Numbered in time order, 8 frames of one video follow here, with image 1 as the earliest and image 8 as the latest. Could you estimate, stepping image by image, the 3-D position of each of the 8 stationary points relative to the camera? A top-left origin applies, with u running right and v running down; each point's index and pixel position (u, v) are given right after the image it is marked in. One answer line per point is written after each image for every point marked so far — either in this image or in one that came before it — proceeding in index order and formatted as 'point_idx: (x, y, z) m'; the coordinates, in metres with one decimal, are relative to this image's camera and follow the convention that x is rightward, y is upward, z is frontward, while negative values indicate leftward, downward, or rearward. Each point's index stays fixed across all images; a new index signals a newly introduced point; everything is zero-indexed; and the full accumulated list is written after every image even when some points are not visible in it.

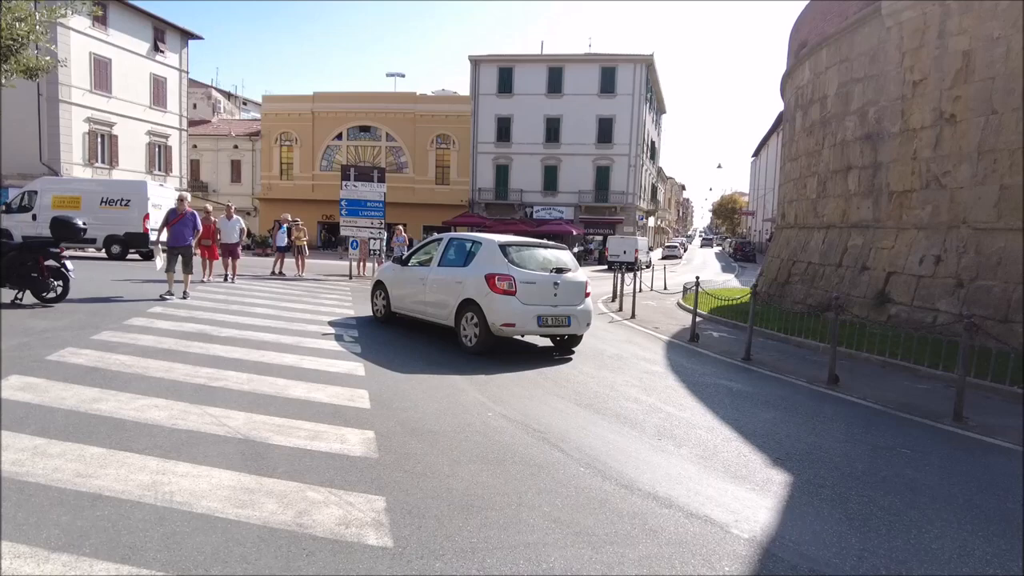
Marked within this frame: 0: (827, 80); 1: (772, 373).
0: (+7.4, +4.9, +15.4) m
1: (+3.4, -1.1, +8.4) m
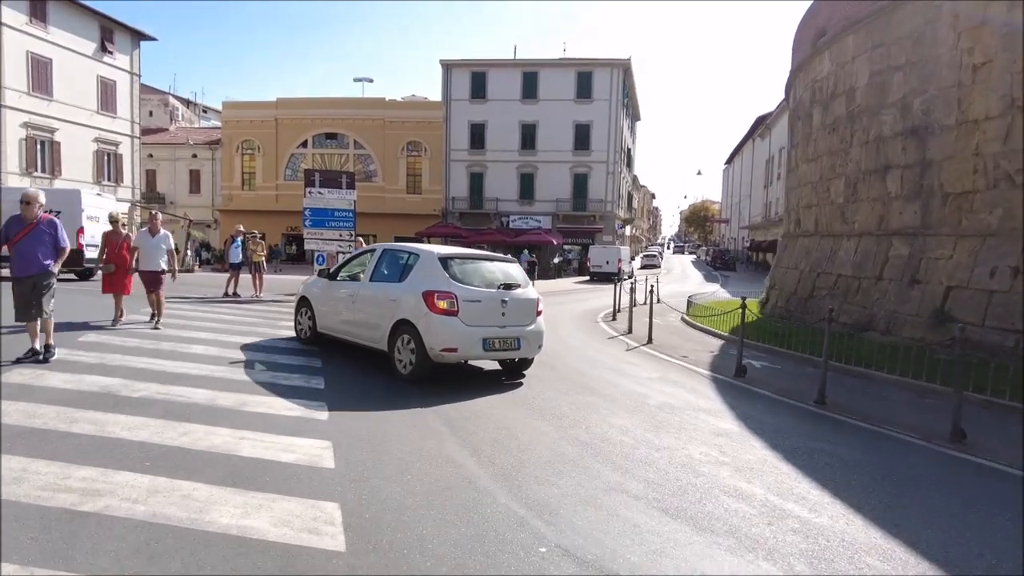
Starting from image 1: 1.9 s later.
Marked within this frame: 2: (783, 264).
0: (+7.2, +4.6, +13.8) m
1: (+3.5, -1.4, +6.5) m
2: (+7.0, +0.6, +17.1) m
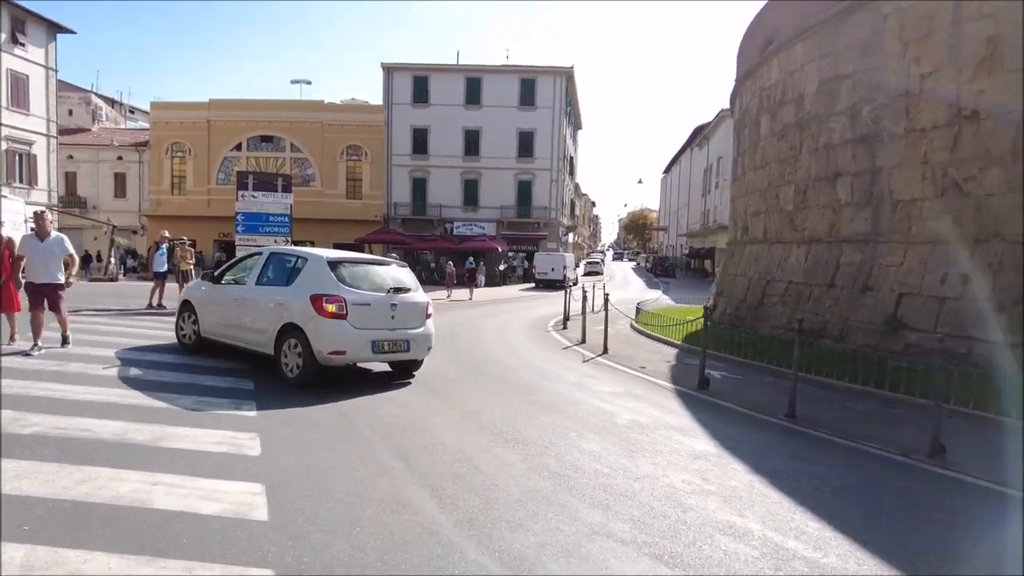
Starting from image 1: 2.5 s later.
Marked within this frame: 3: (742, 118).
0: (+6.1, +4.4, +13.8) m
1: (+3.2, -1.5, +6.2) m
2: (+5.7, +0.4, +17.1) m
3: (+6.2, +4.6, +17.6) m
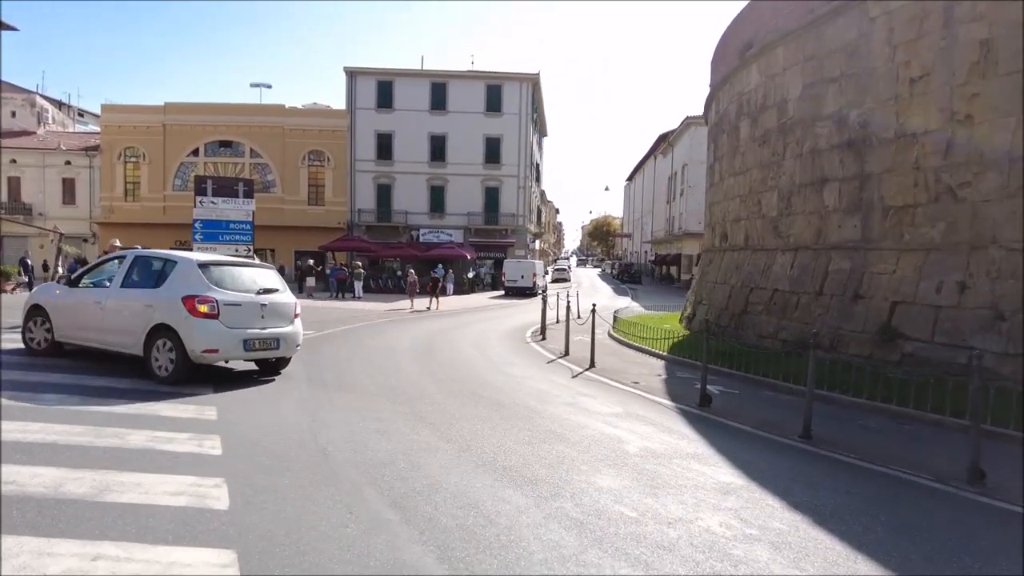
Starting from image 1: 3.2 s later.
0: (+5.7, +4.2, +13.6) m
1: (+3.2, -1.6, +5.8) m
2: (+5.1, +0.2, +16.8) m
3: (+5.5, +4.4, +17.4) m
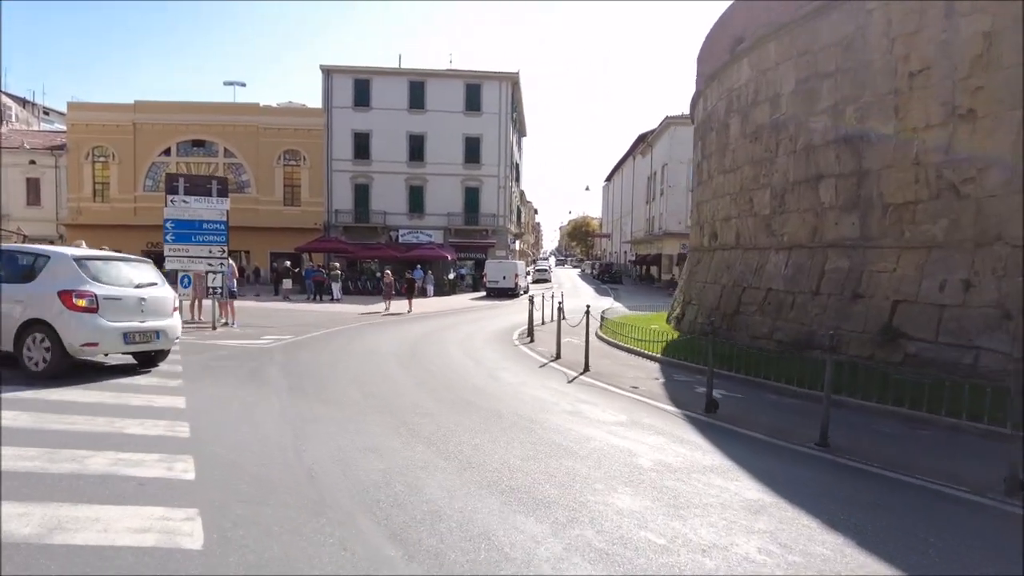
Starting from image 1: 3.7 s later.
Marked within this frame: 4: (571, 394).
0: (+5.4, +4.3, +13.3) m
1: (+3.2, -1.6, +5.4) m
2: (+4.7, +0.2, +16.5) m
3: (+5.1, +4.4, +17.1) m
4: (+0.7, -1.3, +8.1) m
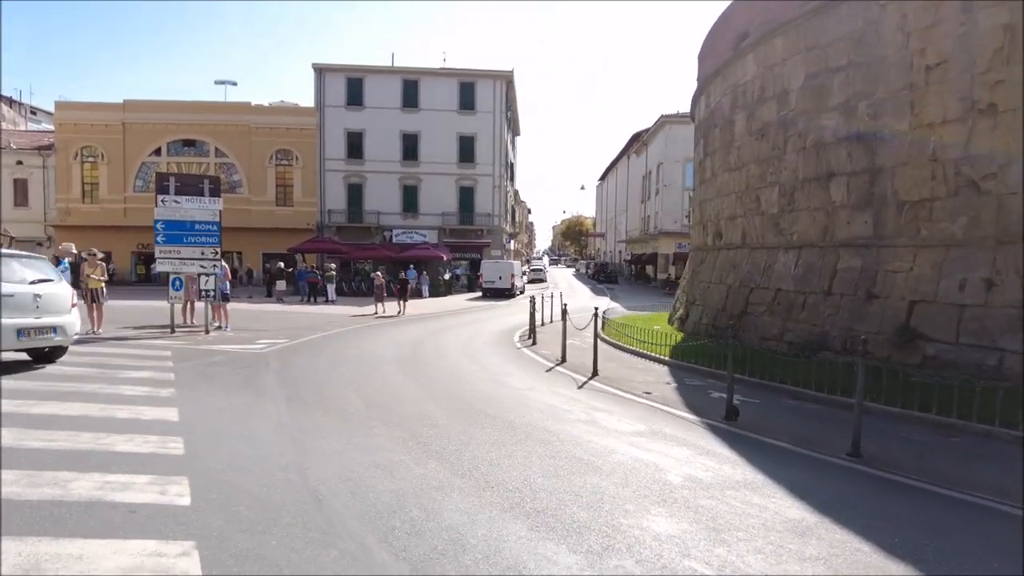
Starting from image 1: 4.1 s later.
0: (+5.4, +4.3, +13.0) m
1: (+3.3, -1.6, +5.1) m
2: (+4.7, +0.2, +16.2) m
3: (+5.1, +4.4, +16.8) m
4: (+0.8, -1.3, +7.8) m
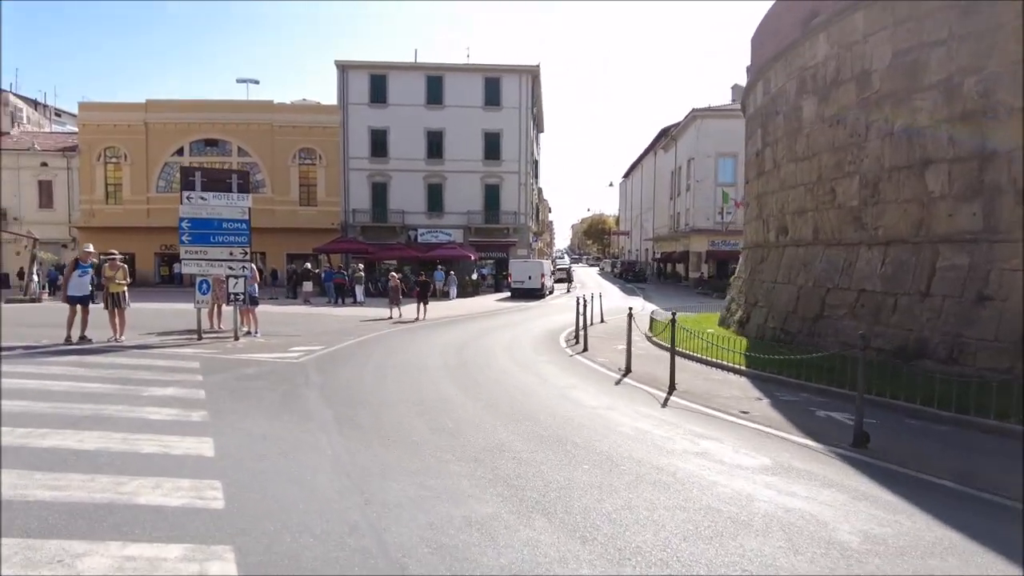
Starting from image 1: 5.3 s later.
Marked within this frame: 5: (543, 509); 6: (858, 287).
0: (+6.4, +4.2, +11.7) m
1: (+4.1, -1.6, +3.9) m
2: (+5.8, +0.2, +14.9) m
3: (+6.1, +4.4, +15.5) m
4: (+1.7, -1.4, +6.6) m
5: (+0.2, -1.4, +4.0) m
6: (+6.1, 0.0, +11.7) m
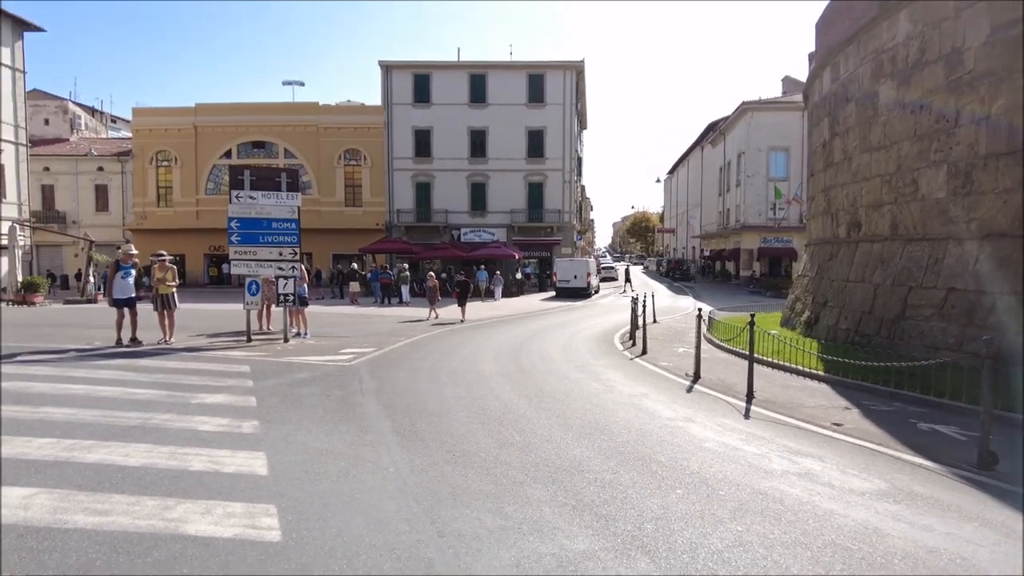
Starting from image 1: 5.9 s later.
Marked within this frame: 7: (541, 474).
0: (+7.3, +4.3, +10.8) m
1: (+4.6, -1.6, +3.1) m
2: (+6.9, +0.3, +14.0) m
3: (+7.3, +4.4, +14.6) m
4: (+2.3, -1.4, +6.0) m
5: (+0.7, -1.4, +3.5) m
6: (+7.1, +0.1, +10.7) m
7: (+0.2, -1.3, +4.6) m
